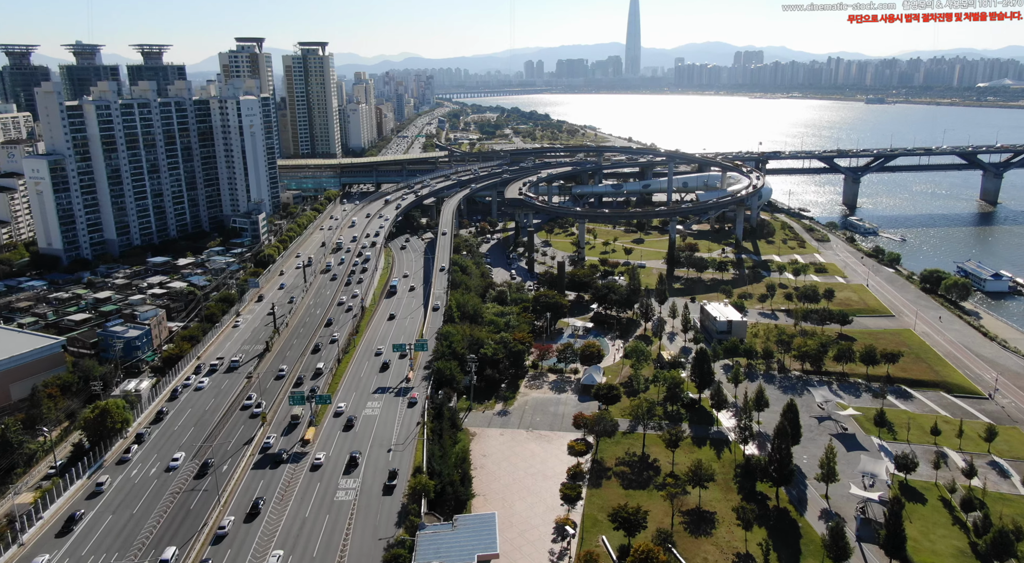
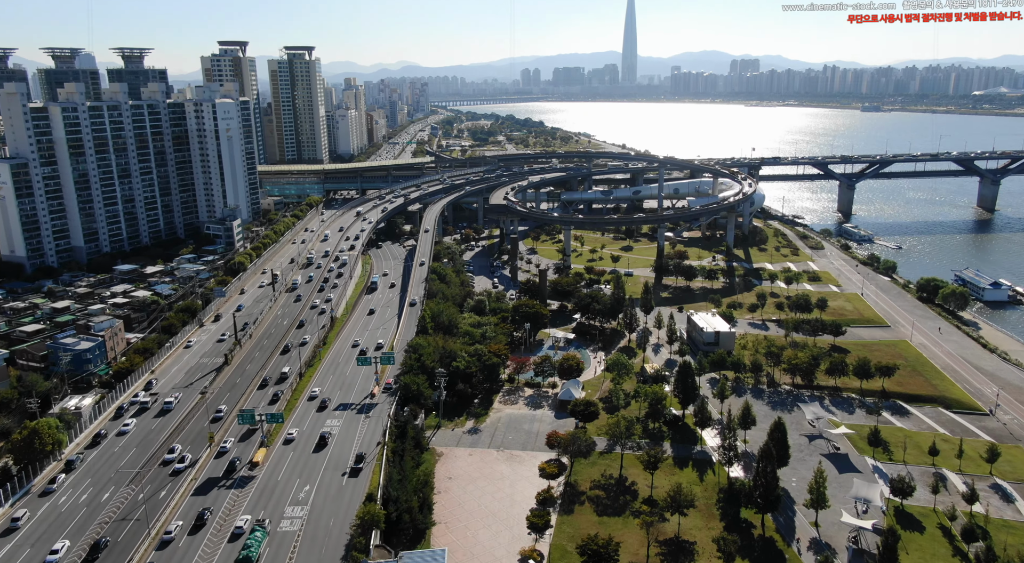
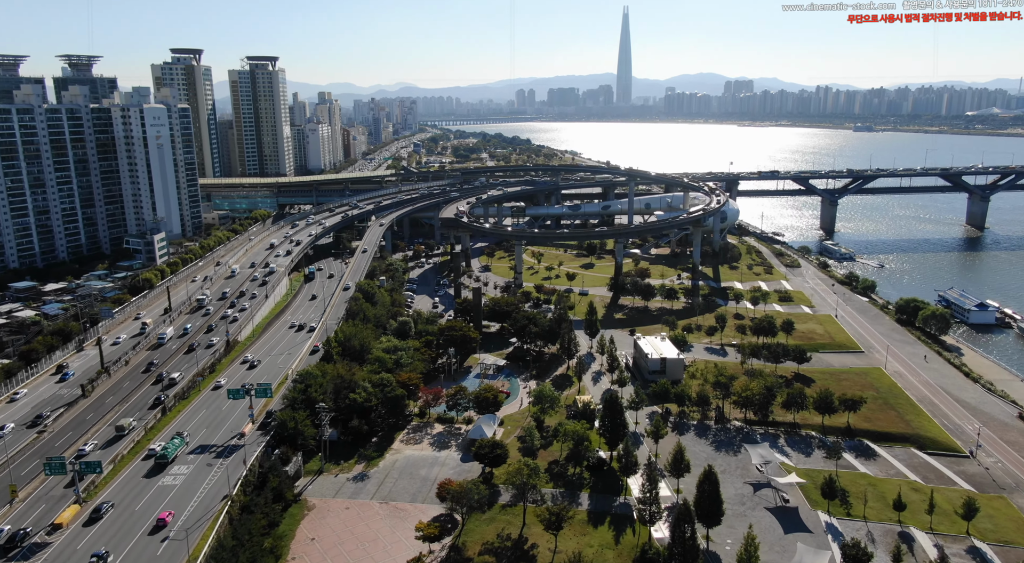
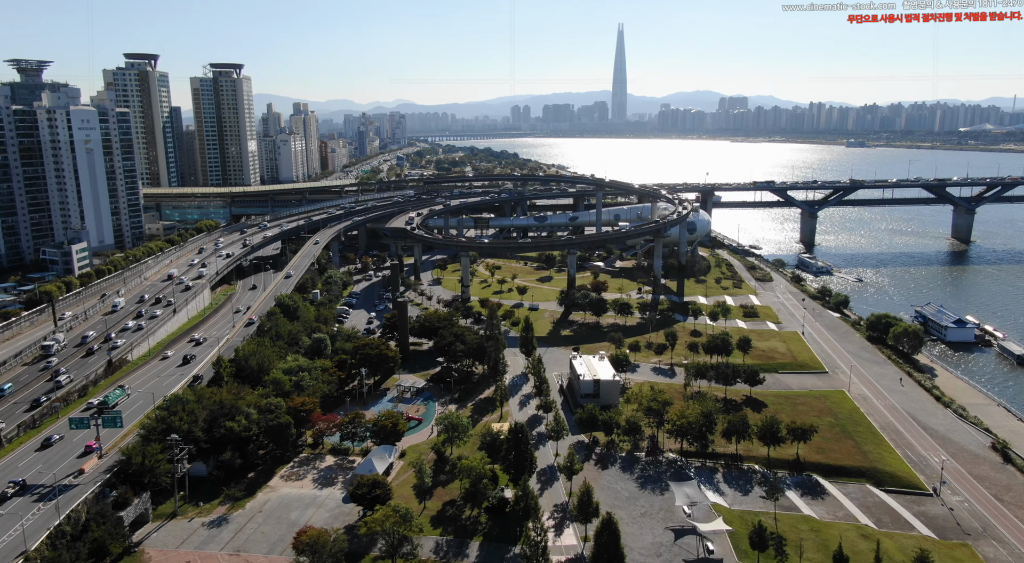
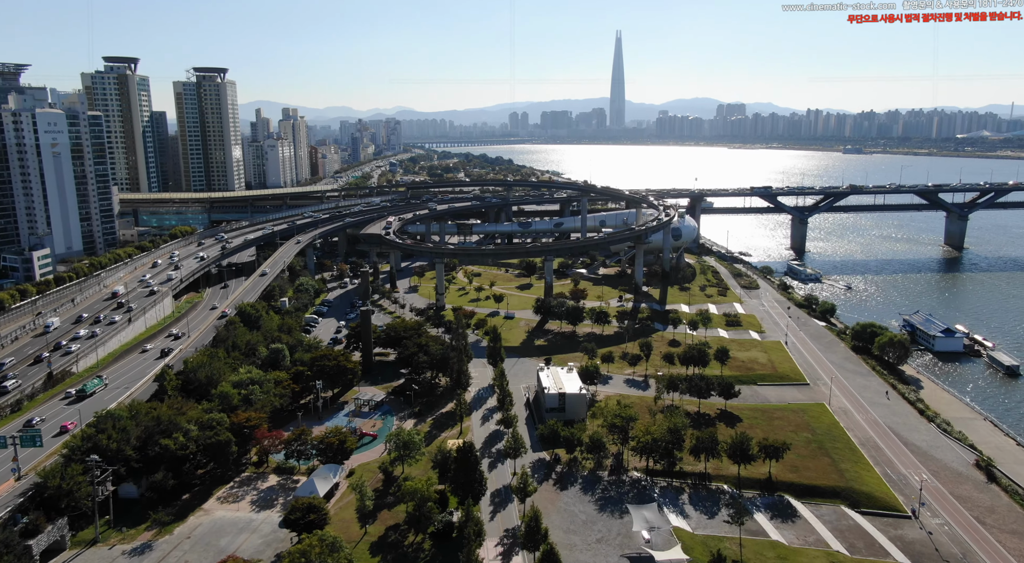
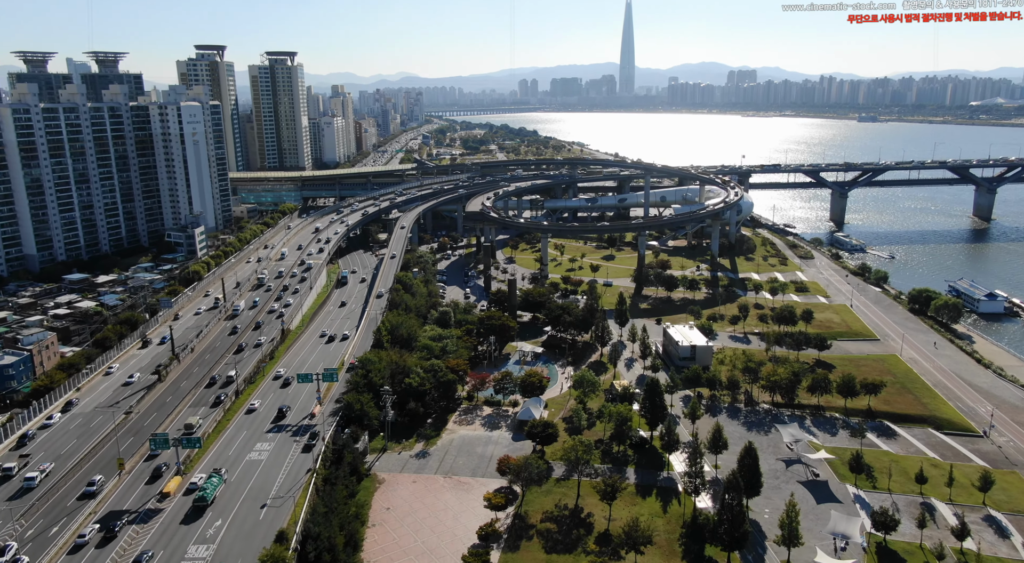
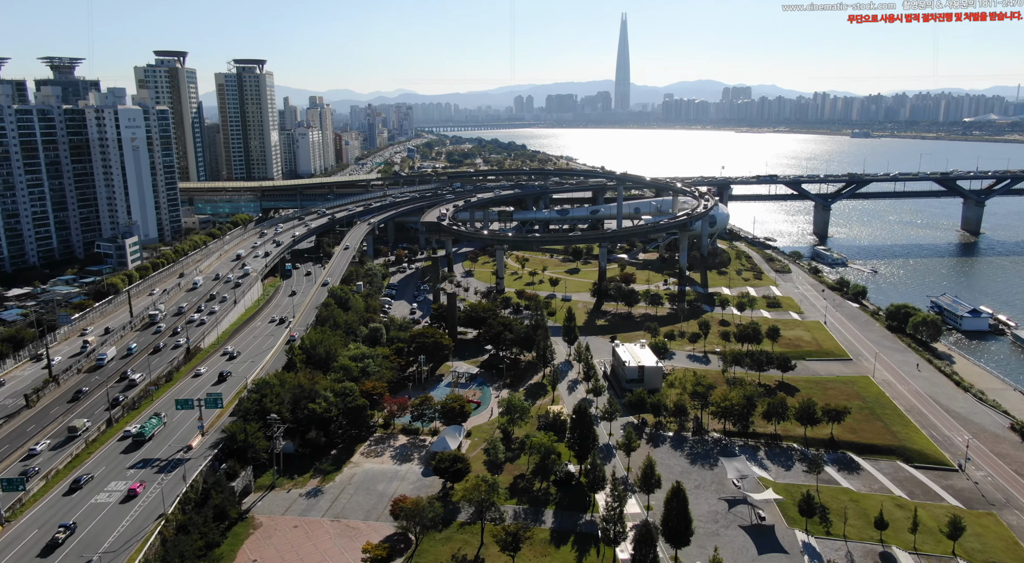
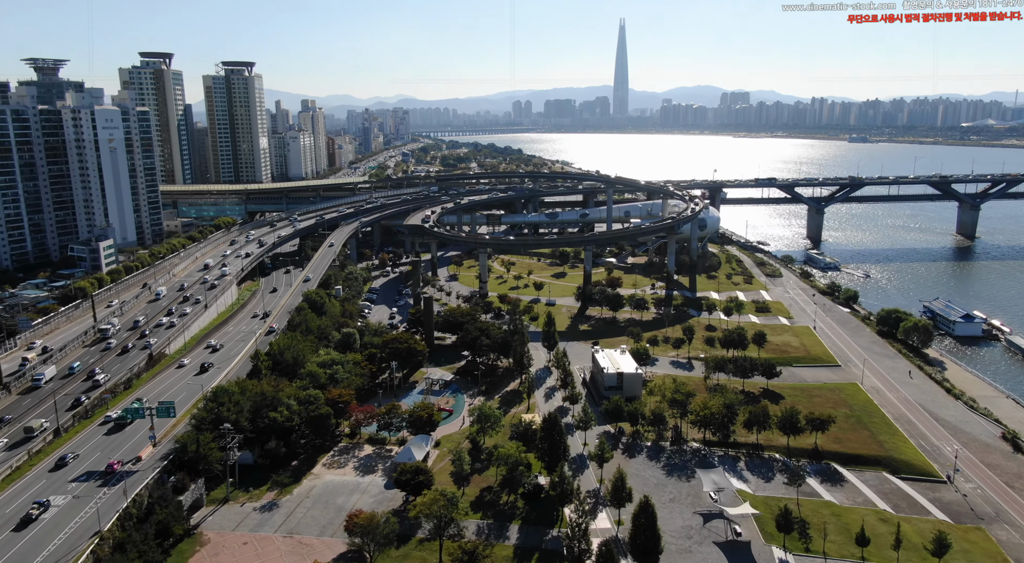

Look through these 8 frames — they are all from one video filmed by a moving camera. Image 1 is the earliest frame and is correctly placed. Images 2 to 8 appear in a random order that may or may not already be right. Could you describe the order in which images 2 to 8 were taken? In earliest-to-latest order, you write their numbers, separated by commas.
2, 6, 3, 7, 8, 4, 5
